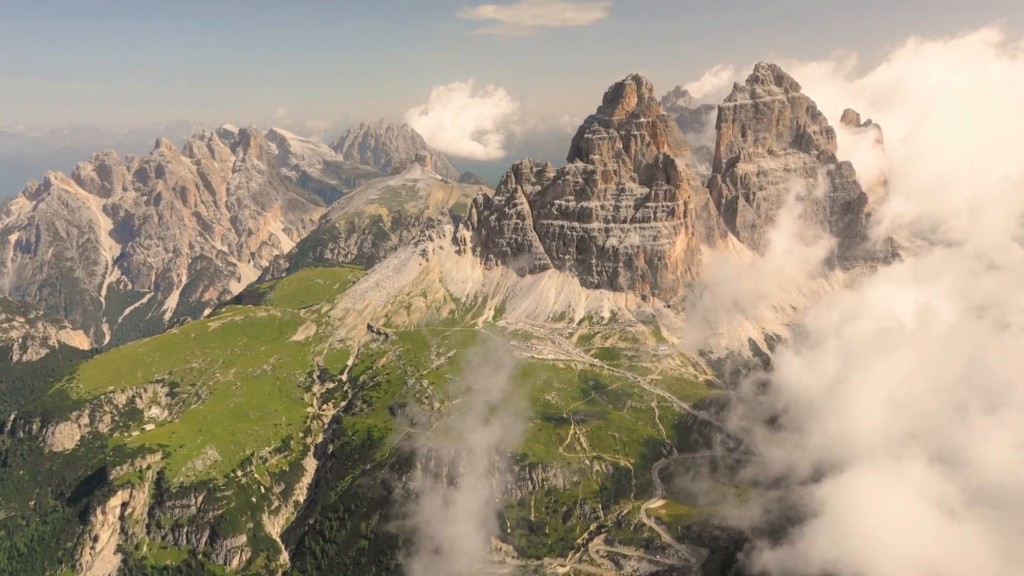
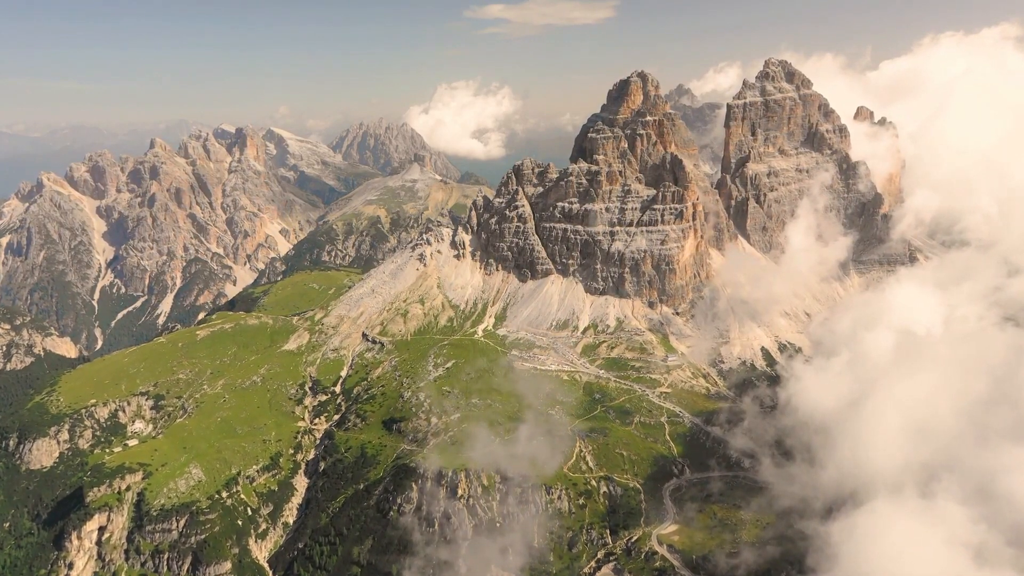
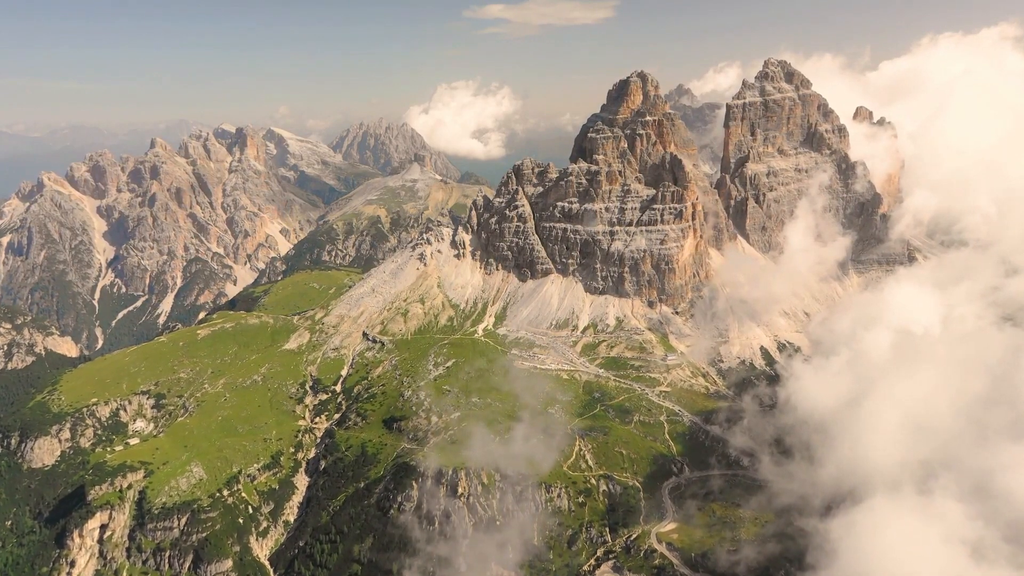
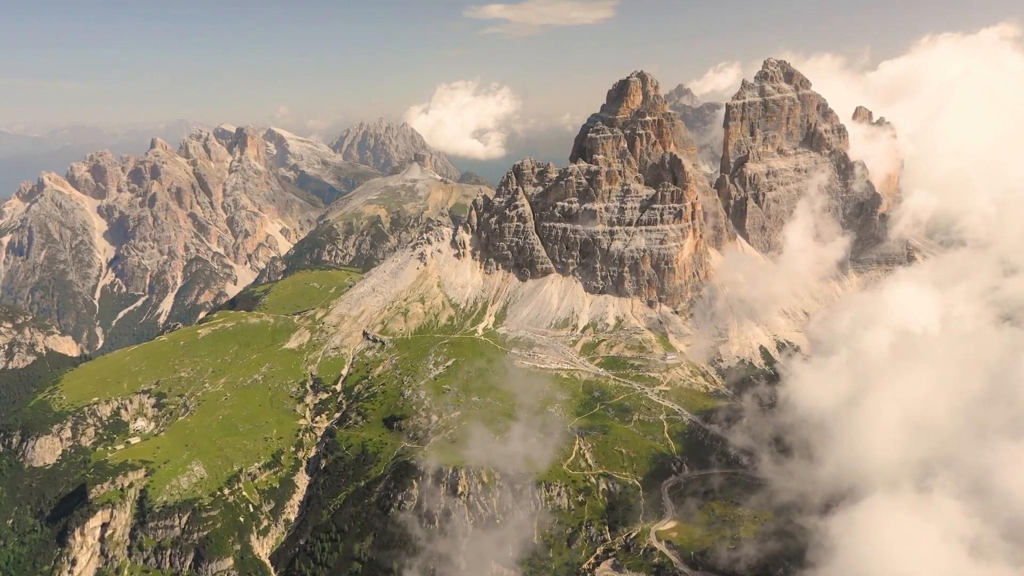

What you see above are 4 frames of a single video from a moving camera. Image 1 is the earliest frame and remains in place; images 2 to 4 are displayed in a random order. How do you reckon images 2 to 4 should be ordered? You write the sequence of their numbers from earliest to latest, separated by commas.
4, 3, 2
